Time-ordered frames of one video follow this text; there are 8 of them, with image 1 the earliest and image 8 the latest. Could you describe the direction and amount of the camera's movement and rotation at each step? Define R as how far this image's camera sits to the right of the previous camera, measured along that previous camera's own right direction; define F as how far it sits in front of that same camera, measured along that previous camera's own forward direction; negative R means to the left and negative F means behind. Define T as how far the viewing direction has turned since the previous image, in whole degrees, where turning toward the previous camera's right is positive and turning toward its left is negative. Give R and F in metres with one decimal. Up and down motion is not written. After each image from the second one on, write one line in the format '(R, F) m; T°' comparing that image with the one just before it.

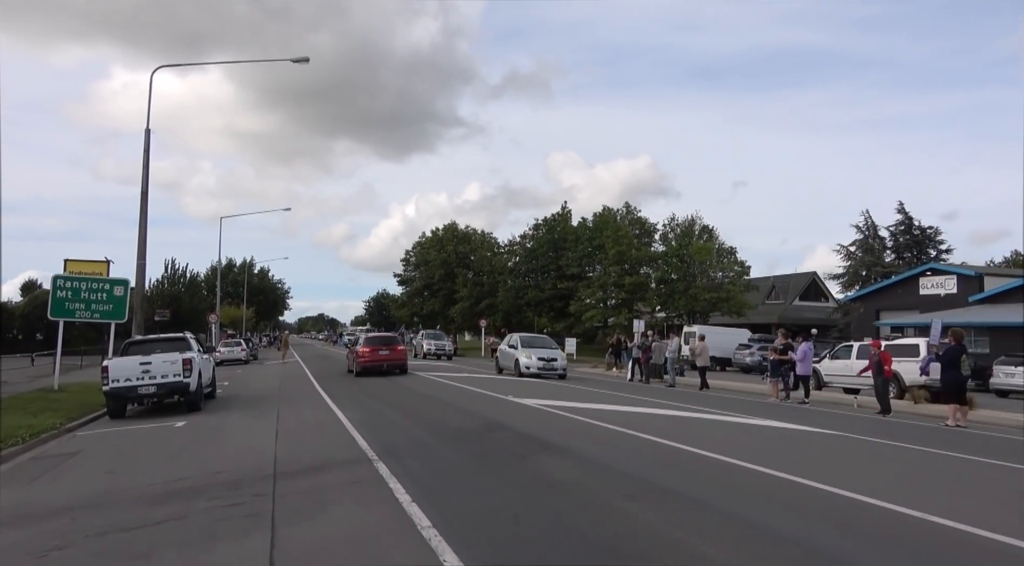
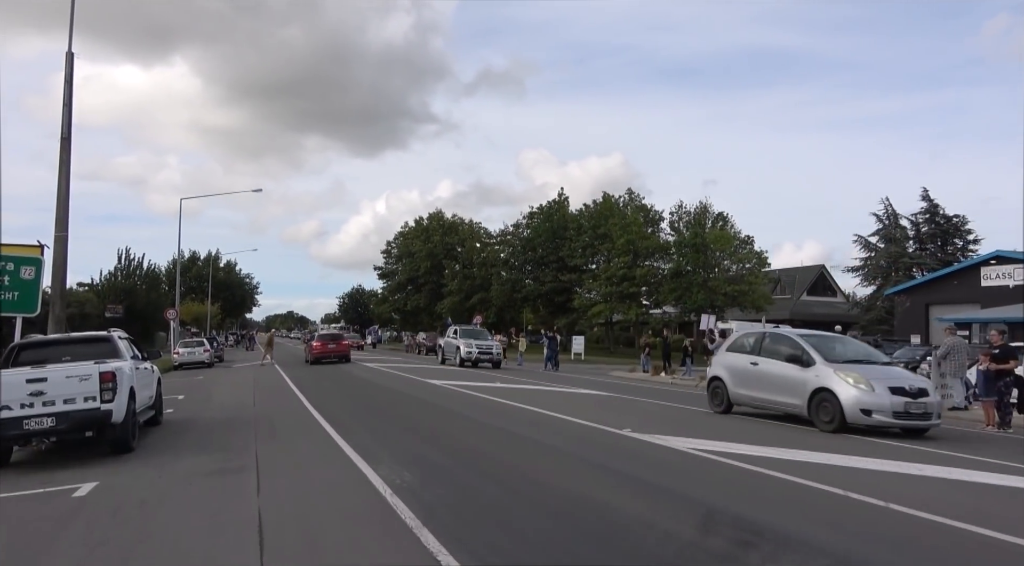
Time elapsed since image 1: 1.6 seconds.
(-1.8, +5.2) m; +2°
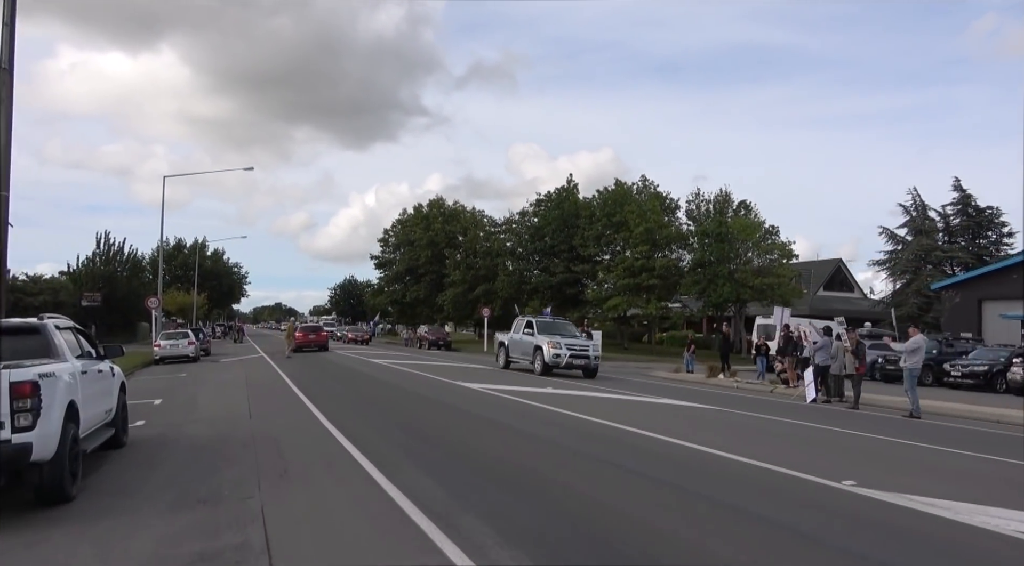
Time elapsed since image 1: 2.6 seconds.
(-1.3, +3.3) m; +1°
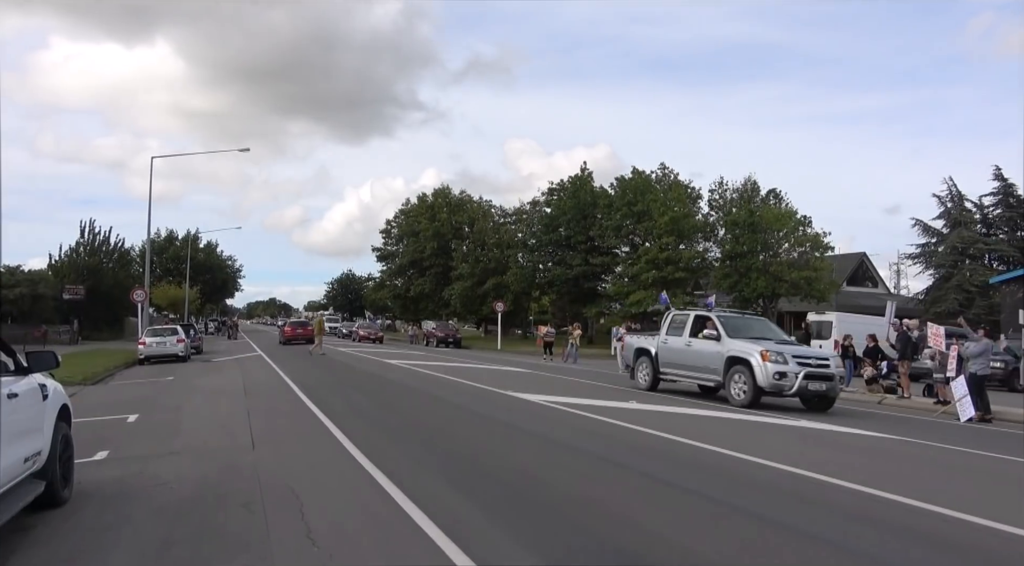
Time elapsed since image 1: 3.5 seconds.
(-1.2, +3.1) m; 0°
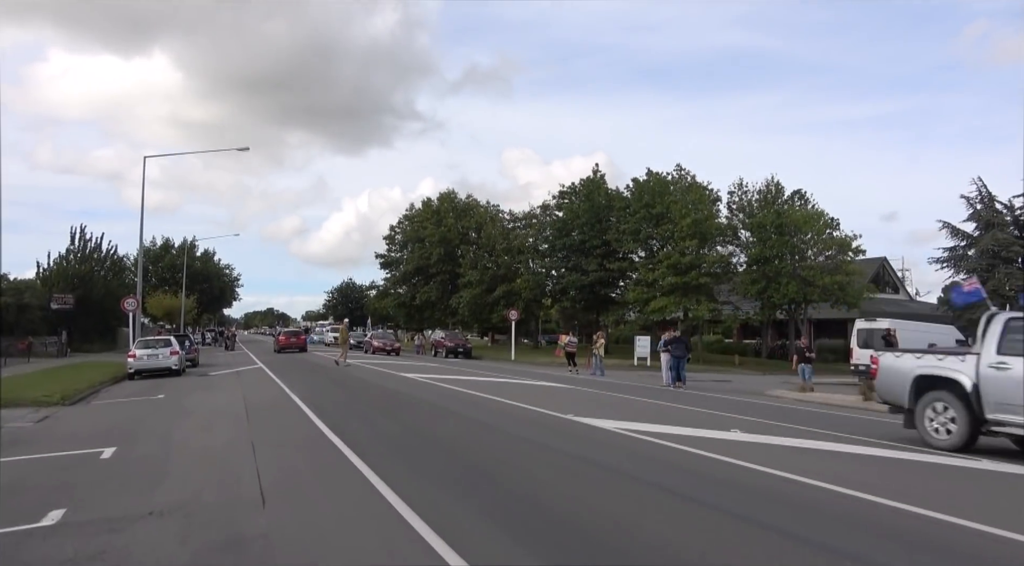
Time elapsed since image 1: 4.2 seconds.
(-0.9, +2.3) m; 0°
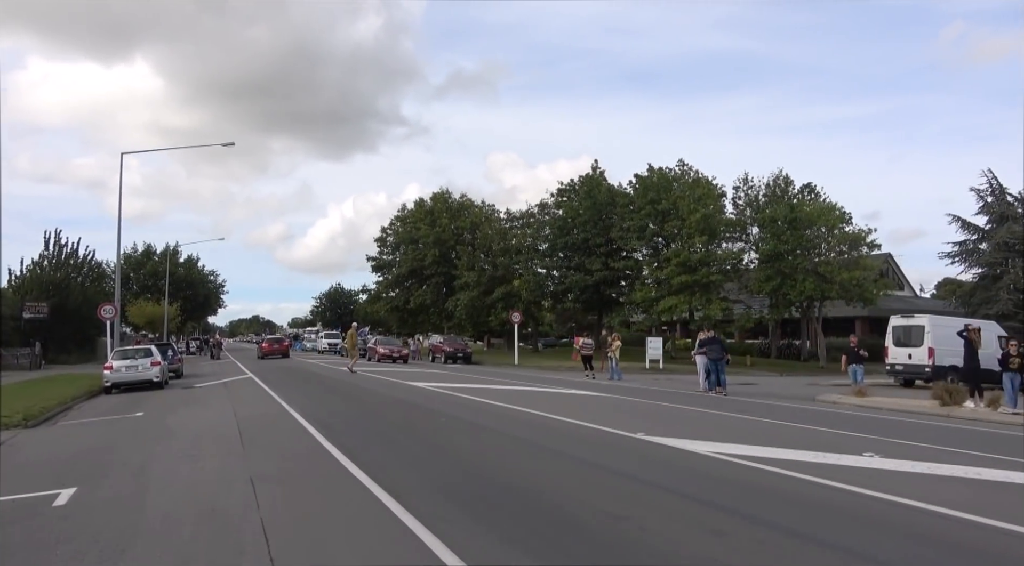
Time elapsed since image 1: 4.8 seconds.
(-0.8, +1.9) m; +1°
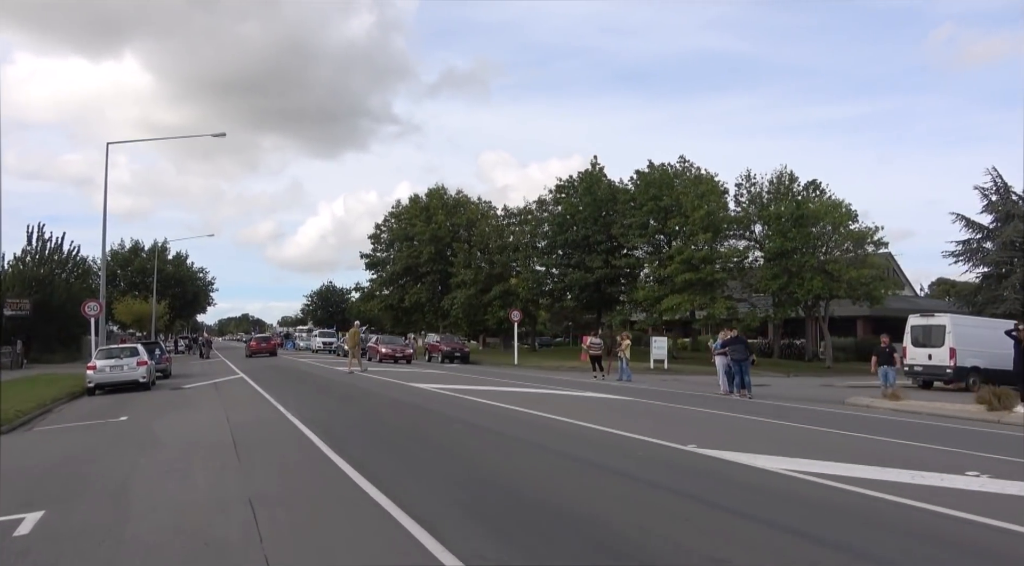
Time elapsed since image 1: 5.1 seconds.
(-0.5, +1.0) m; +1°
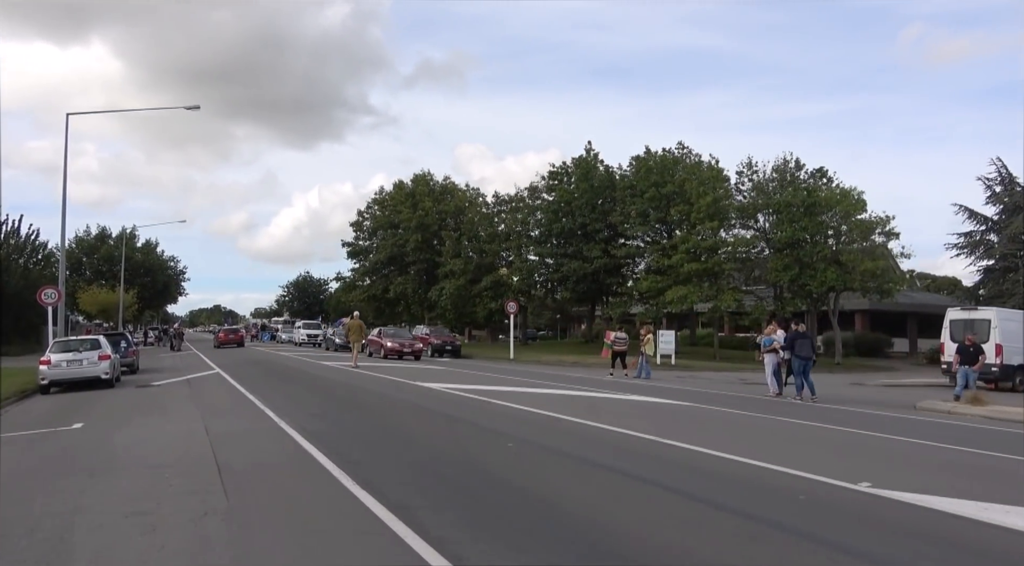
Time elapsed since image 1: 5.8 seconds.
(-1.0, +2.2) m; +2°
